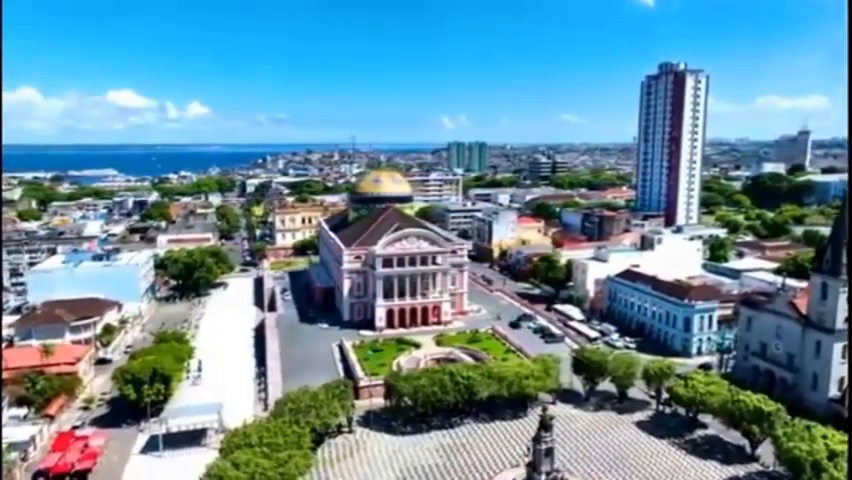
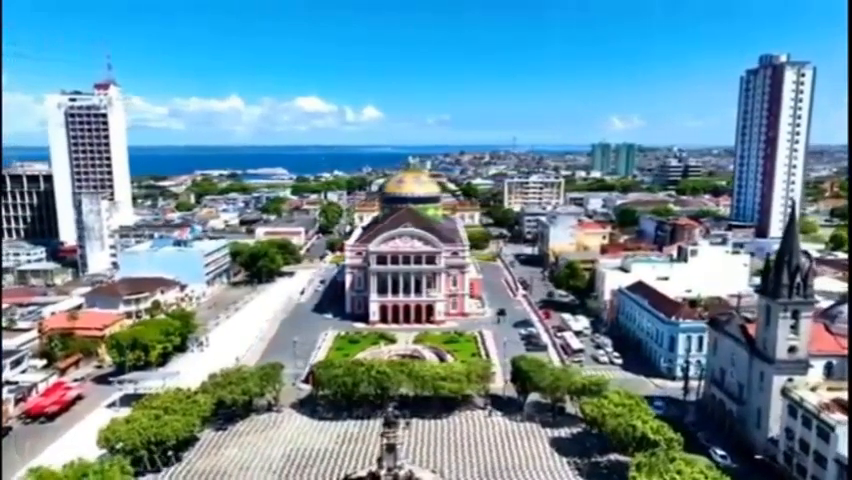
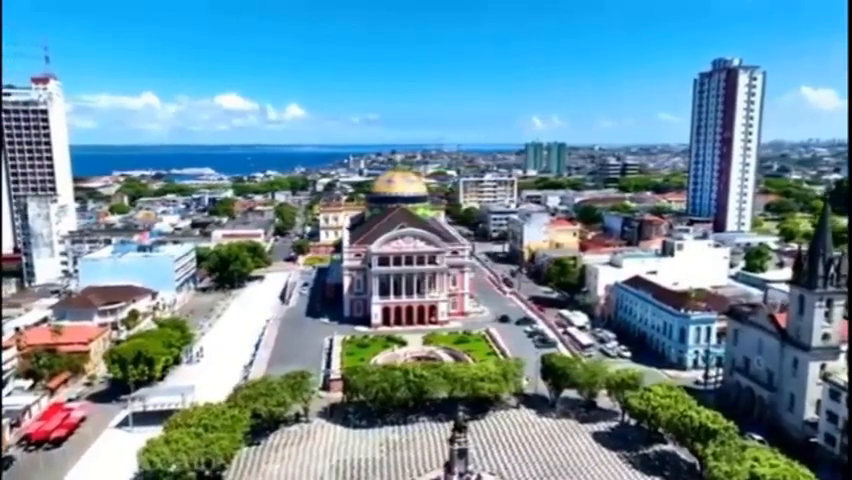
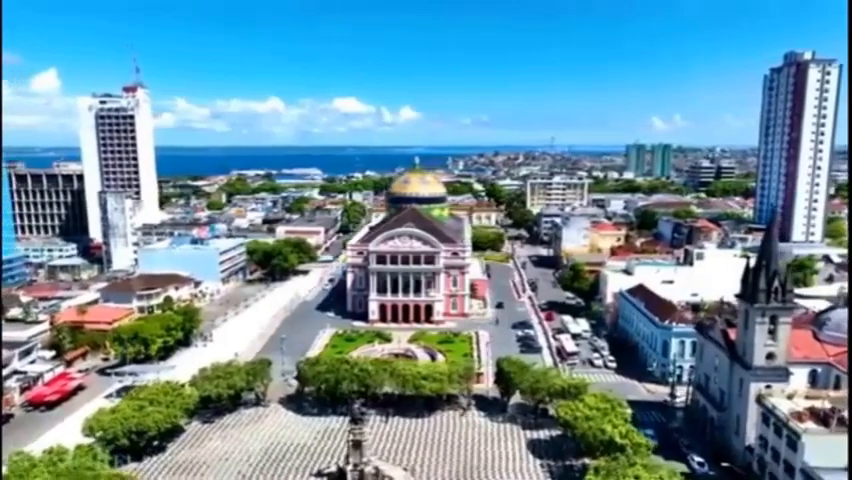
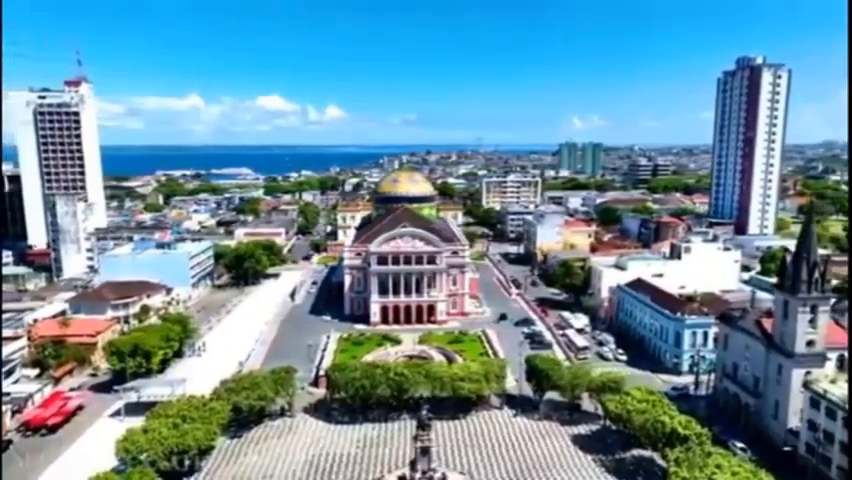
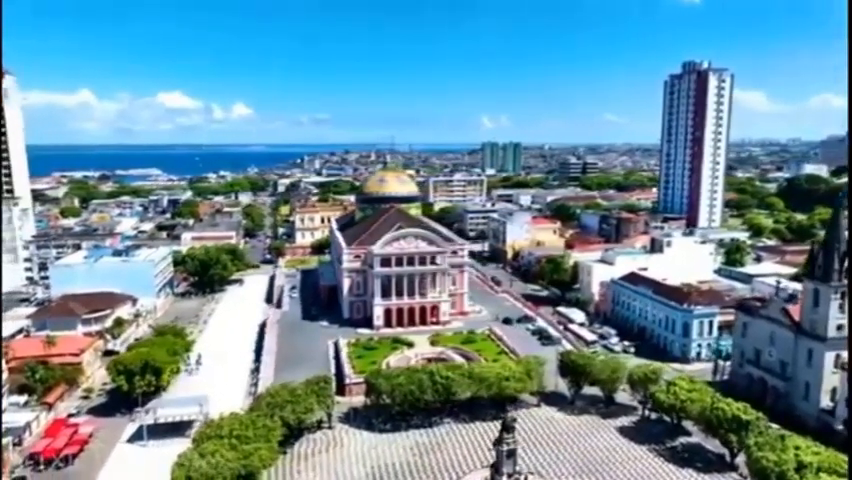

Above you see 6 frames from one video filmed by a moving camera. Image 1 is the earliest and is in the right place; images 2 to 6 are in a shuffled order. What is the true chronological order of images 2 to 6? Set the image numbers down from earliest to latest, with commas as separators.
6, 3, 5, 2, 4
